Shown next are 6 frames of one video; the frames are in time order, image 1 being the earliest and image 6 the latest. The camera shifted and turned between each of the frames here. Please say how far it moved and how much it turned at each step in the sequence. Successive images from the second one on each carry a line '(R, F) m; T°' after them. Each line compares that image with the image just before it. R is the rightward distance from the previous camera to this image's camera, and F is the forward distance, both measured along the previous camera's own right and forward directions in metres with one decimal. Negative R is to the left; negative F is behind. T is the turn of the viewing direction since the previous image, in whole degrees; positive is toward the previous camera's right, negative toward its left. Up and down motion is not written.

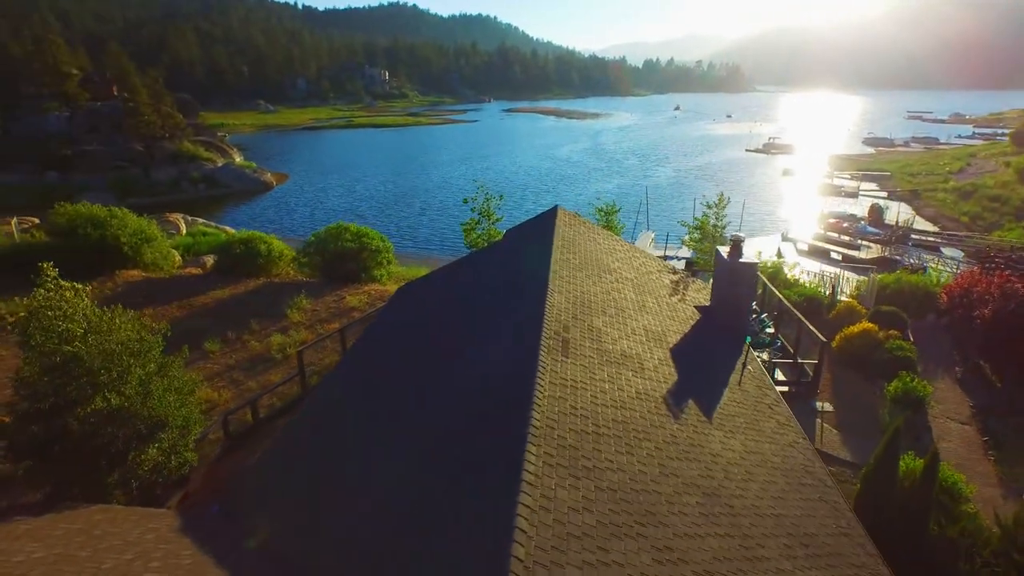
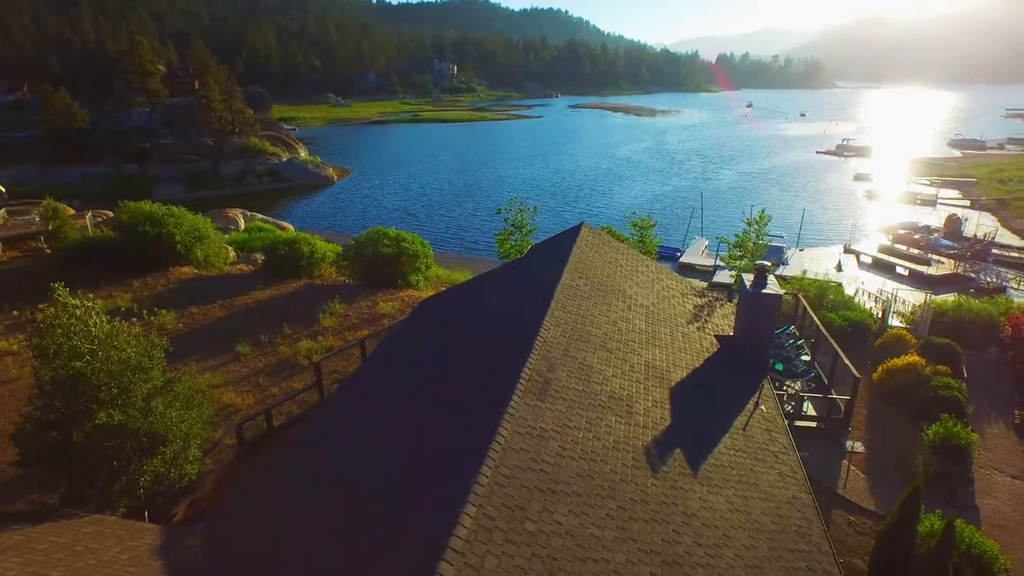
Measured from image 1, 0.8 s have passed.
(+1.4, +0.3) m; -6°
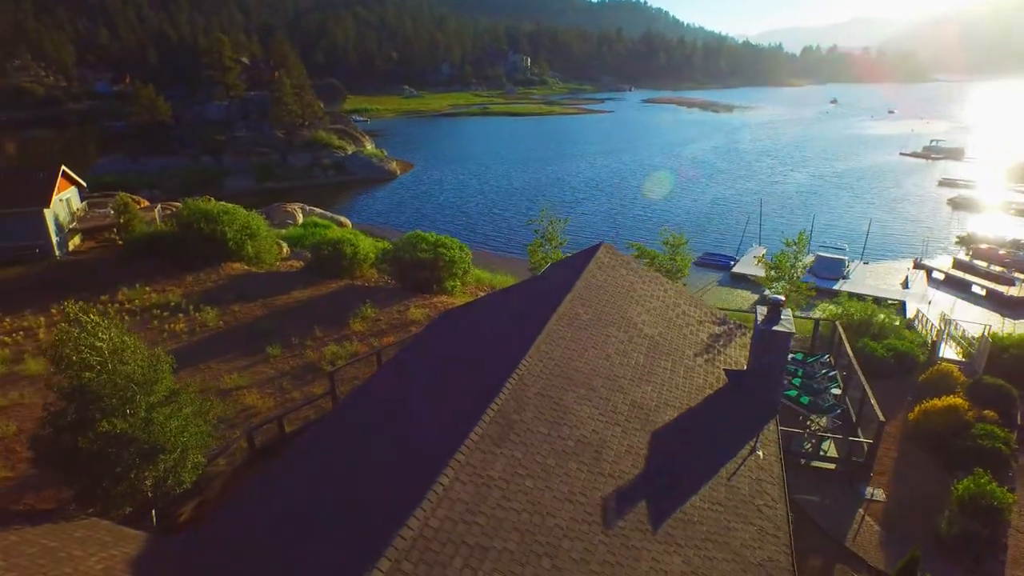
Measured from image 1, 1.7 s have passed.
(+1.7, +0.2) m; -6°
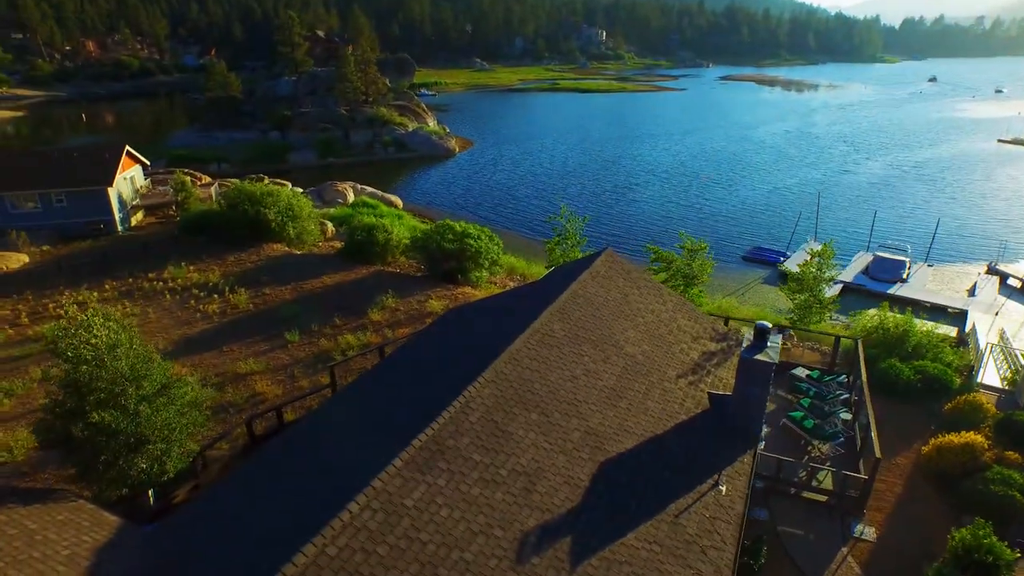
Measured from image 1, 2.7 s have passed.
(+2.3, +0.2) m; -6°
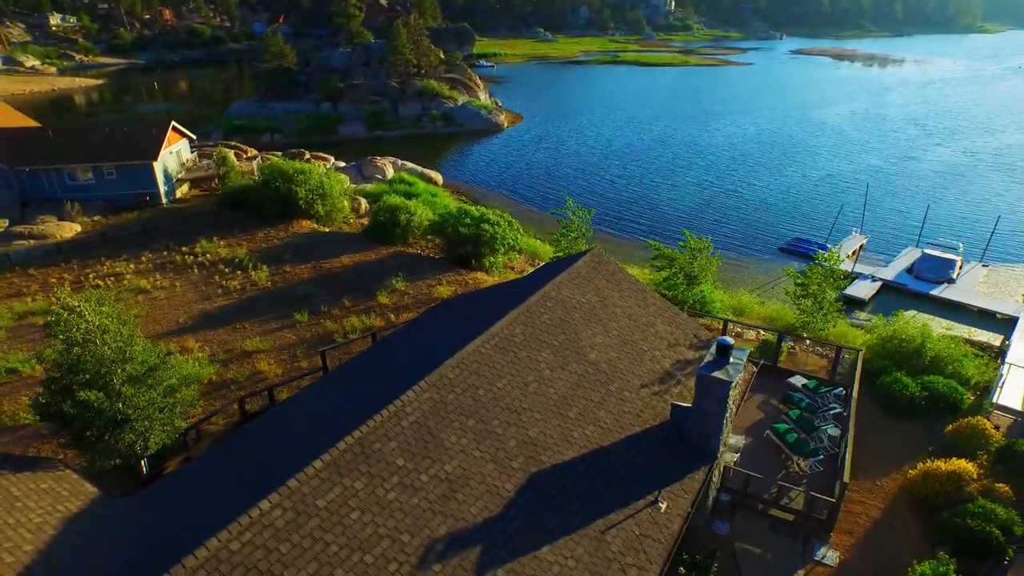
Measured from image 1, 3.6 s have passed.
(+2.5, 0.0) m; -6°
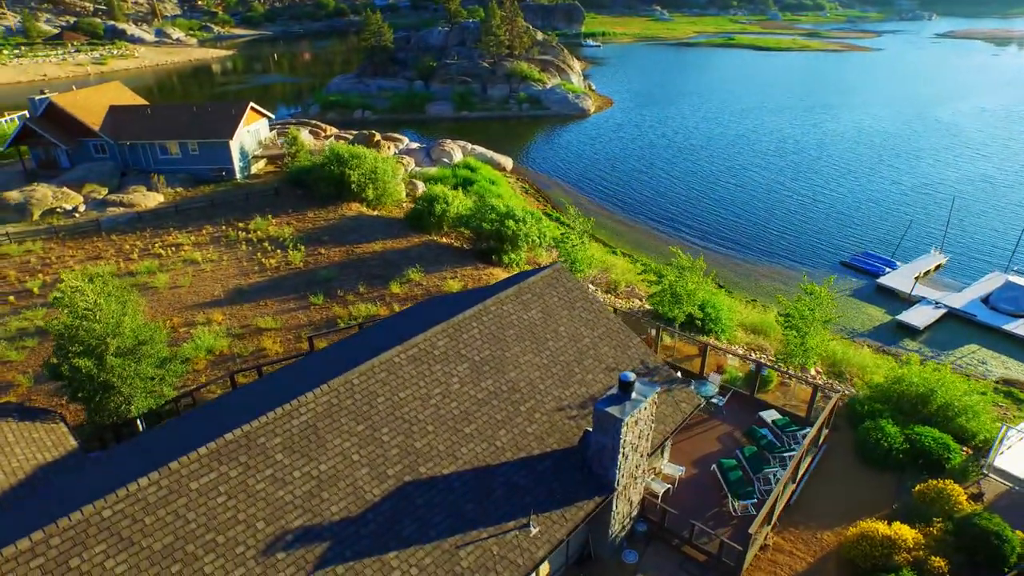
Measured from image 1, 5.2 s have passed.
(+4.8, -0.2) m; -10°
